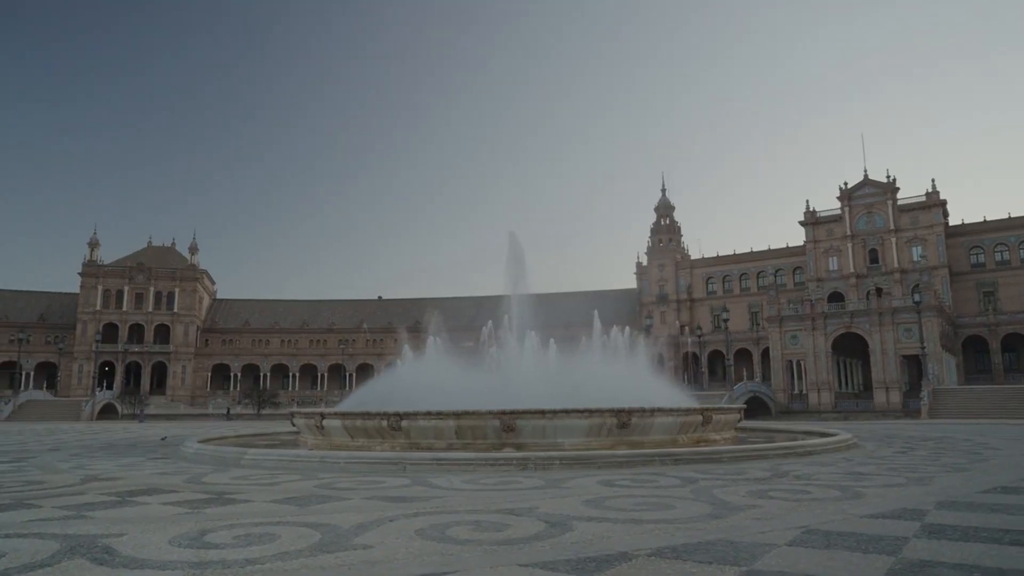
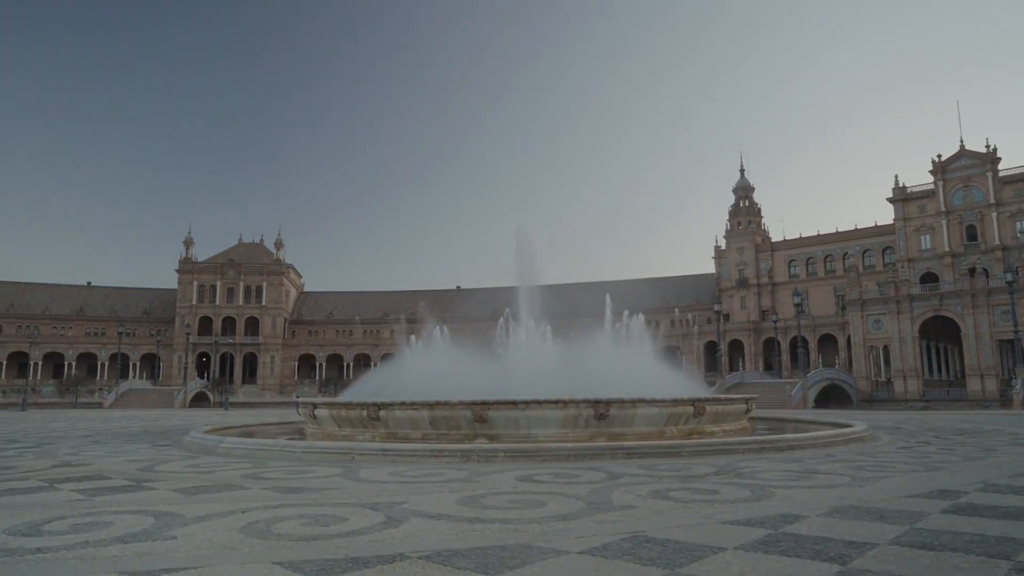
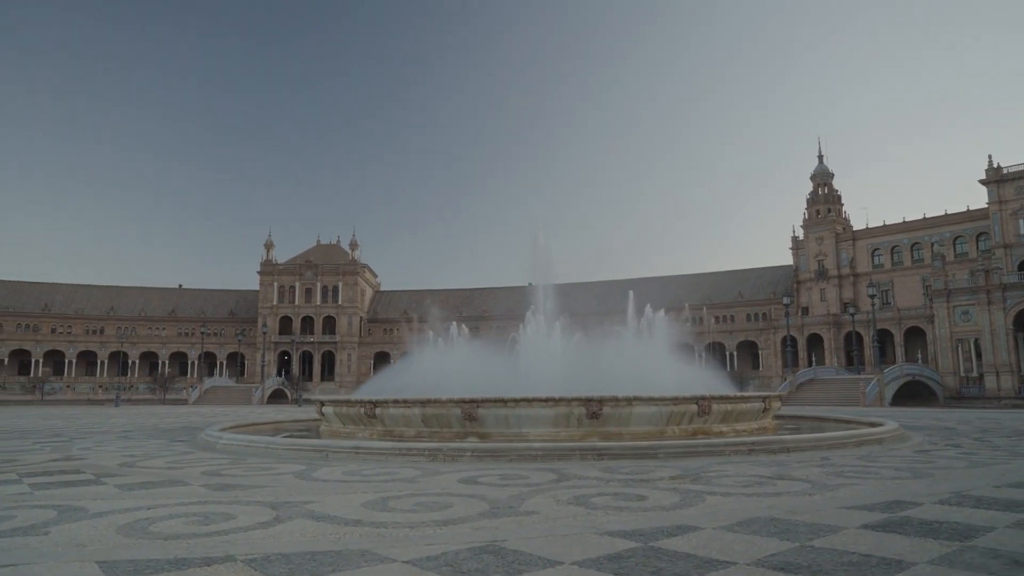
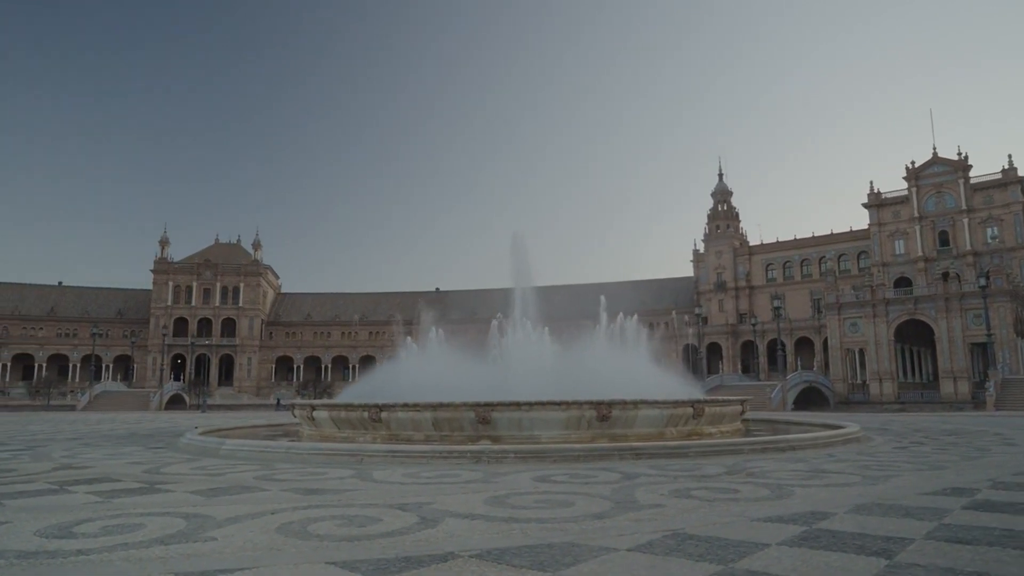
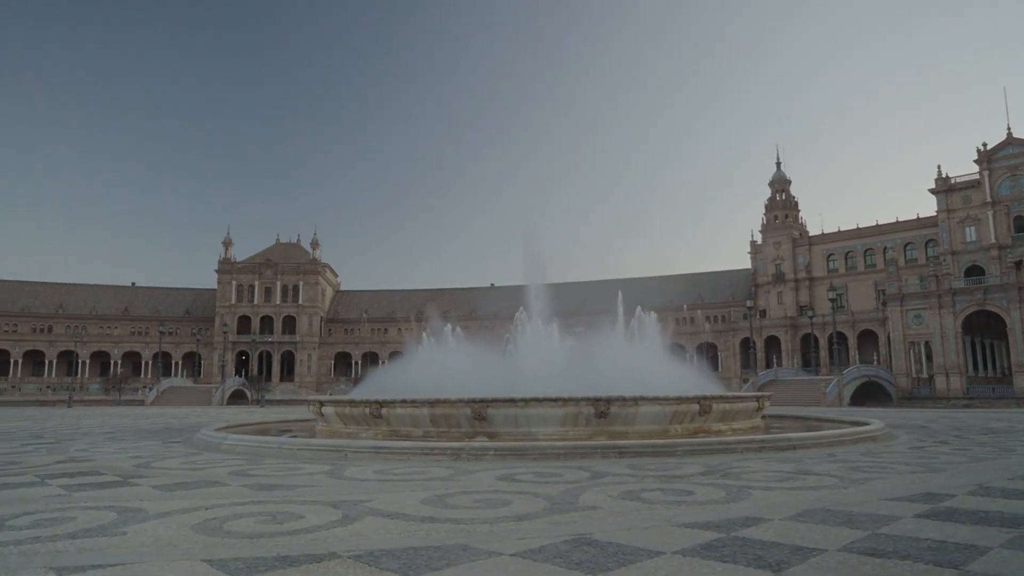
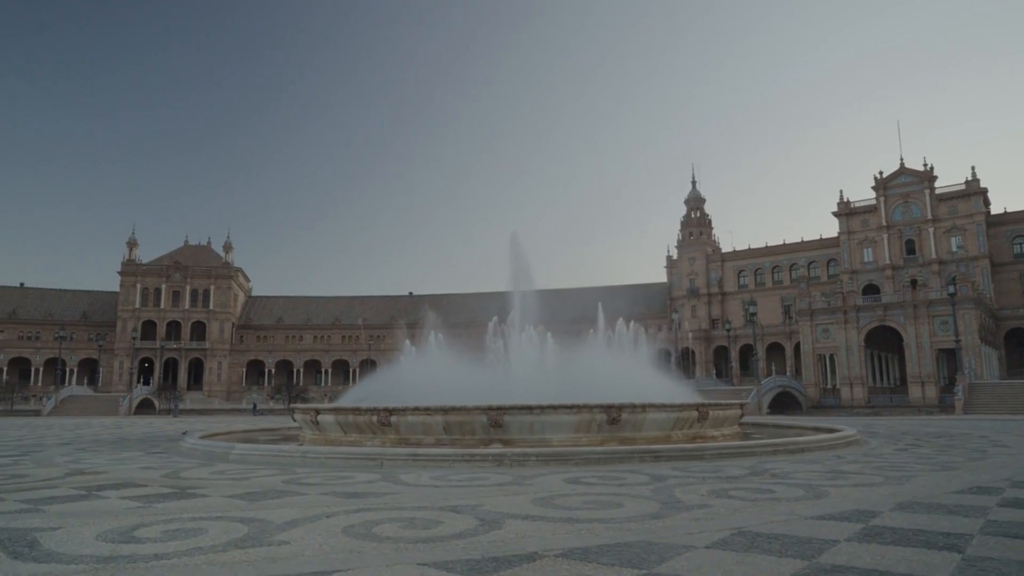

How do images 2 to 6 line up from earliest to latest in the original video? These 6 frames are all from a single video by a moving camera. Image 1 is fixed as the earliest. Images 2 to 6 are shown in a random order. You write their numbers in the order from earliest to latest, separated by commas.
6, 4, 2, 5, 3
